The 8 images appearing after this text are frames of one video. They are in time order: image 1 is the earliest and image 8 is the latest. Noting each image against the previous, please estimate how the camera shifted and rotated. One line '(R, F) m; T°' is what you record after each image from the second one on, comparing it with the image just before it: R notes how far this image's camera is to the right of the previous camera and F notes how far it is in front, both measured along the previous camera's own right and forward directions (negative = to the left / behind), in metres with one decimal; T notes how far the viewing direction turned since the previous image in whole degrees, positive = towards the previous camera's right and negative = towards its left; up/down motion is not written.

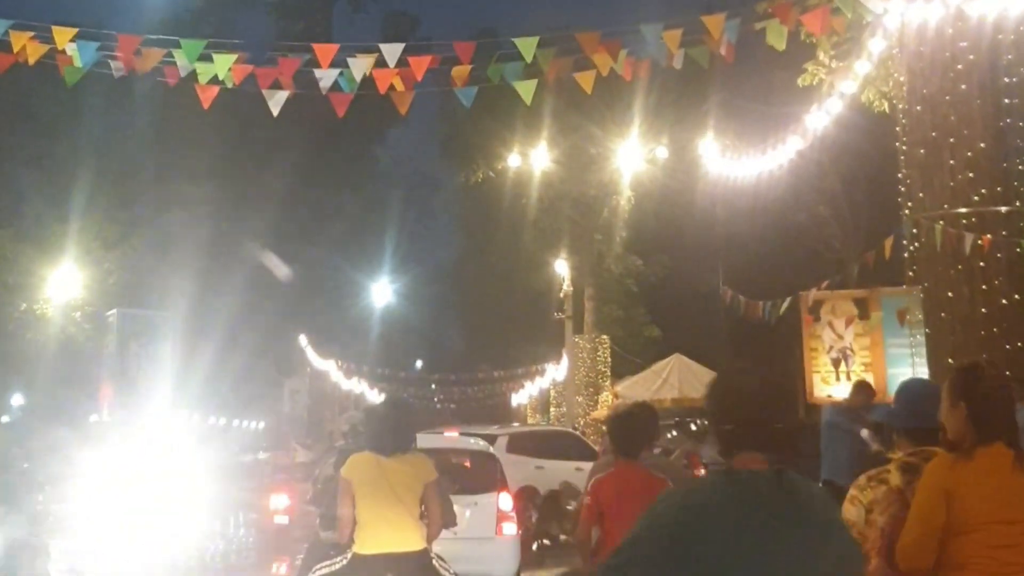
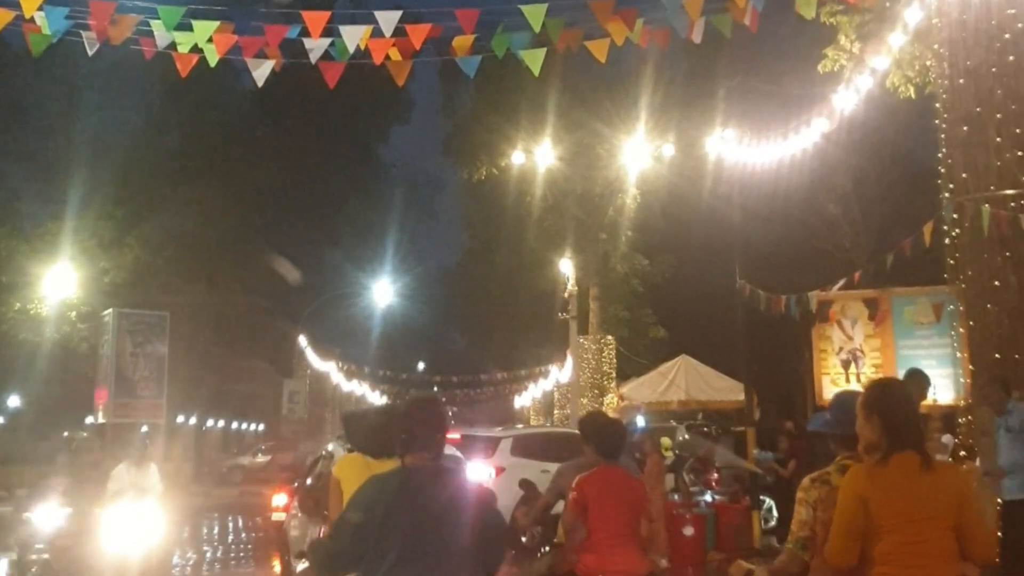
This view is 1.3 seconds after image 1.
(0.0, +0.5) m; 0°
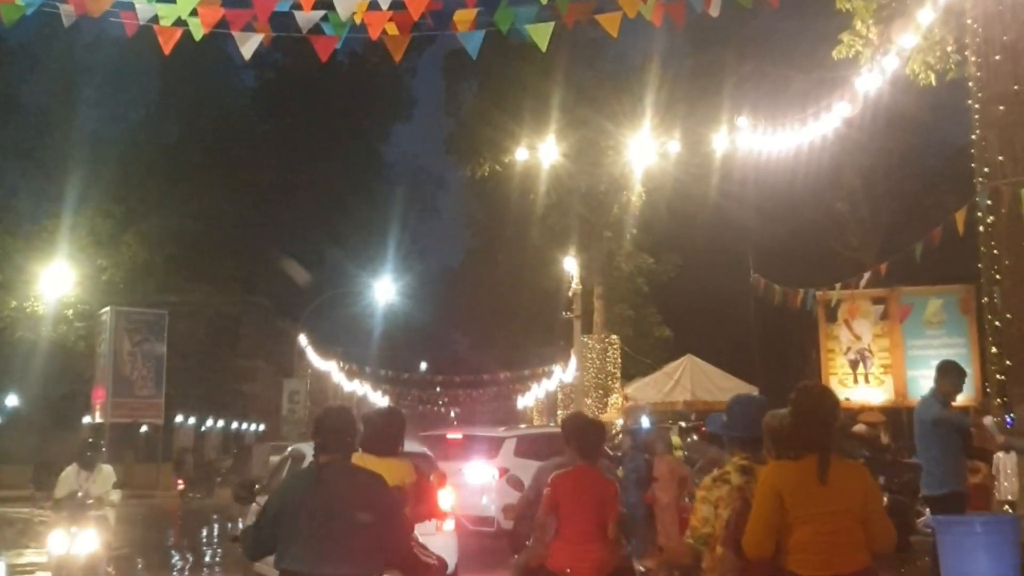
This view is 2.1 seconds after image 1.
(0.0, +0.3) m; 0°
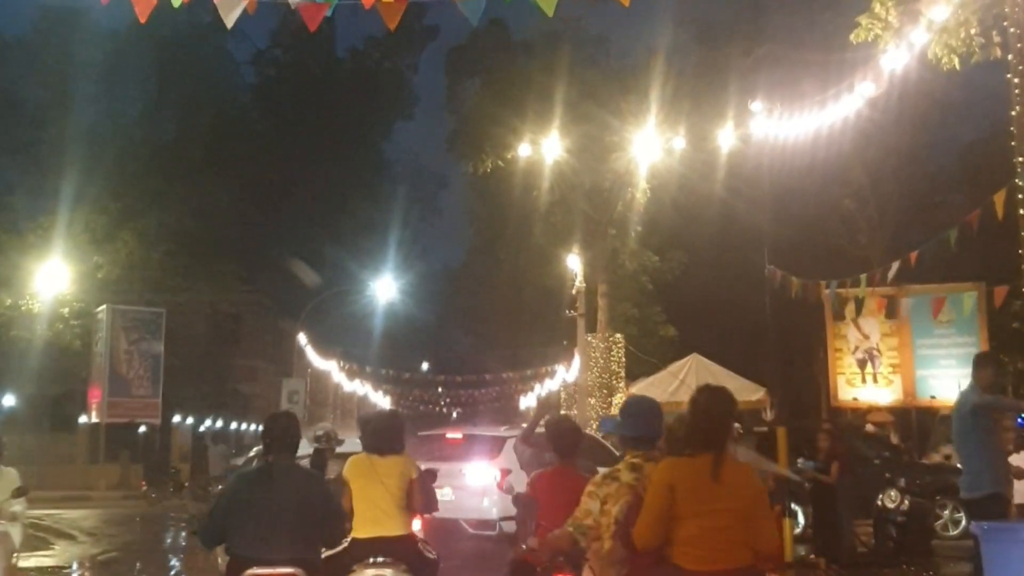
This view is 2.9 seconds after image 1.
(0.0, +0.4) m; 0°
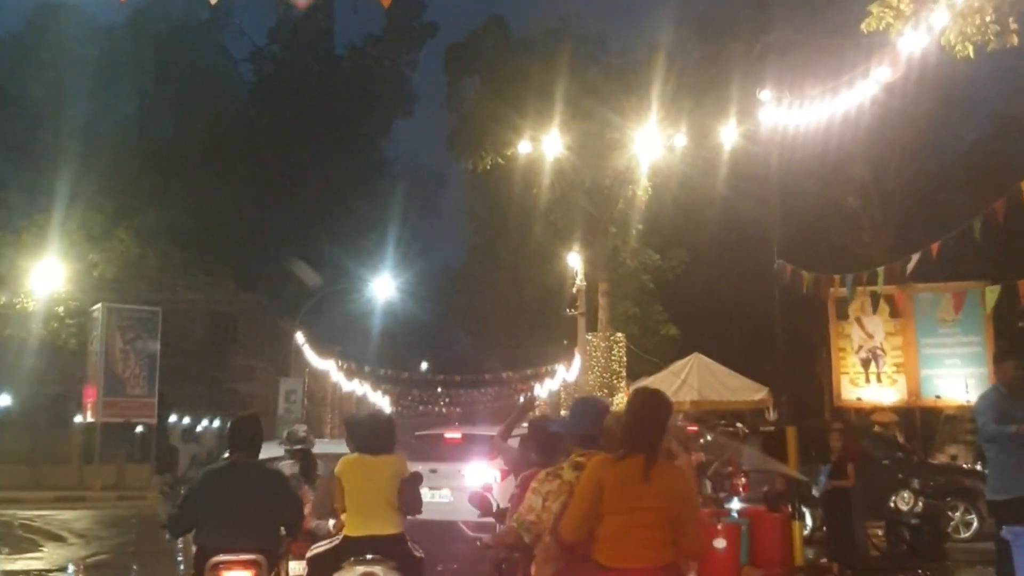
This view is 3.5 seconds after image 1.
(0.0, +0.3) m; 0°
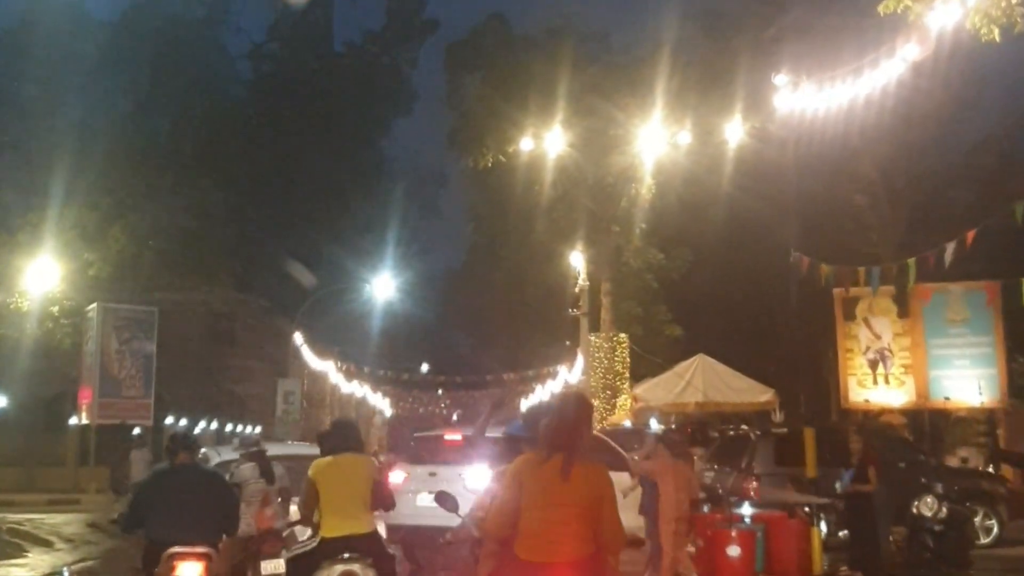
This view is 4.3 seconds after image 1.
(0.0, +0.4) m; 0°
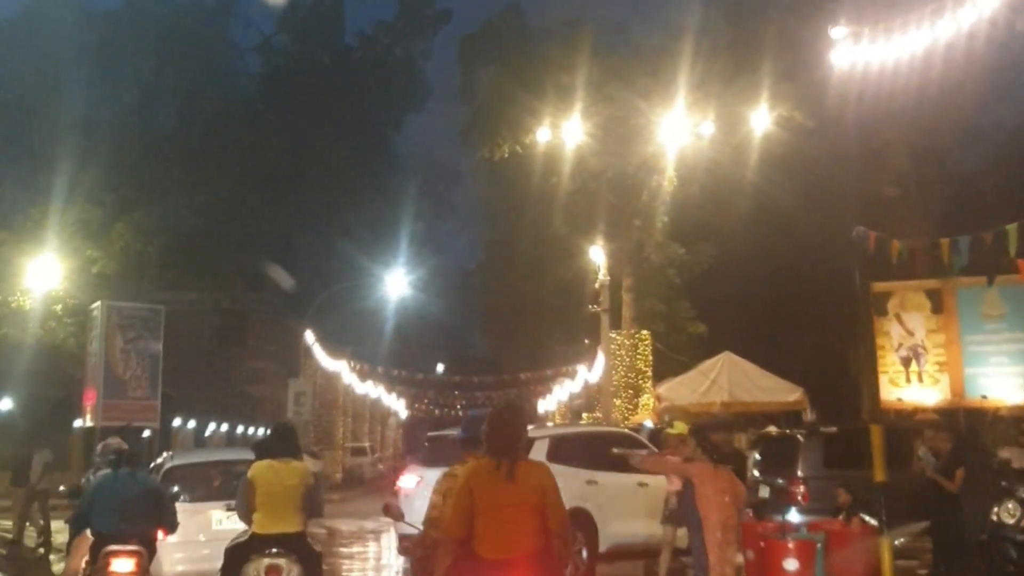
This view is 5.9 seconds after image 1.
(-0.1, +0.8) m; -1°
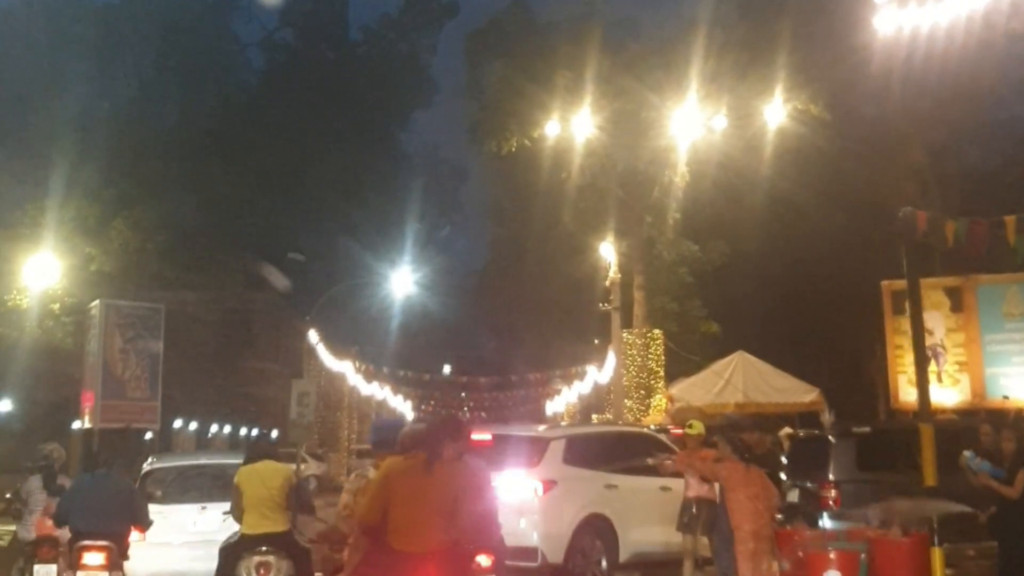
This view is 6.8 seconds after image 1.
(0.0, +0.5) m; 0°
